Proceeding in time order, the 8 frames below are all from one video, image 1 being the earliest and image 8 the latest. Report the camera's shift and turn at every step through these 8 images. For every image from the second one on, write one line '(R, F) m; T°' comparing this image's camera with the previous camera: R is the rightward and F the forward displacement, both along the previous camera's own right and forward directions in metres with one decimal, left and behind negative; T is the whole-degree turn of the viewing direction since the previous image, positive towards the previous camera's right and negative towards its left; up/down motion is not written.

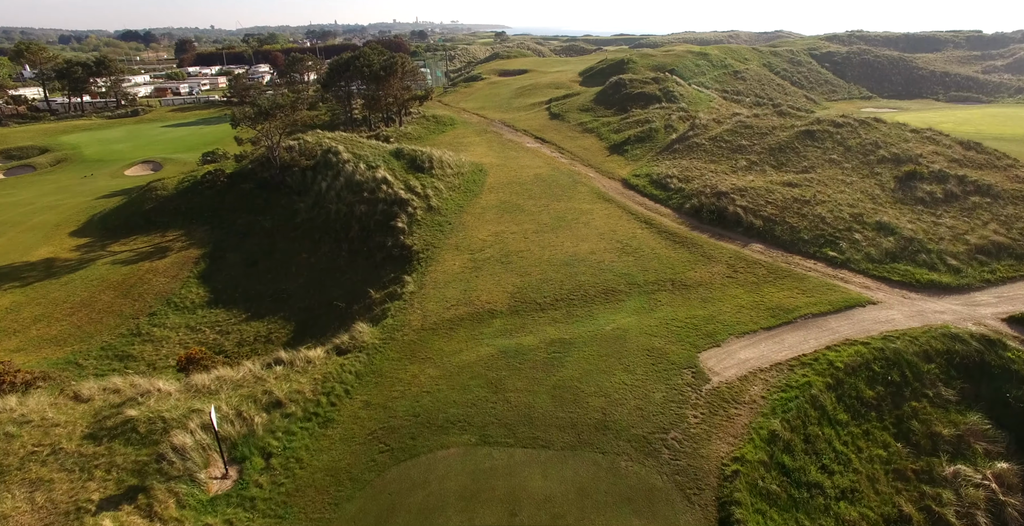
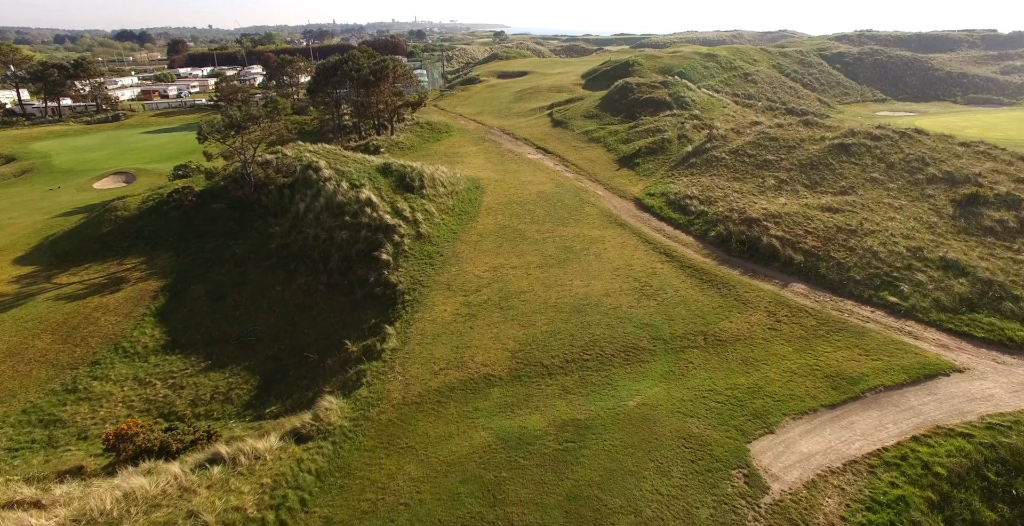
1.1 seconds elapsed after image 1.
(-0.1, +4.1) m; 0°
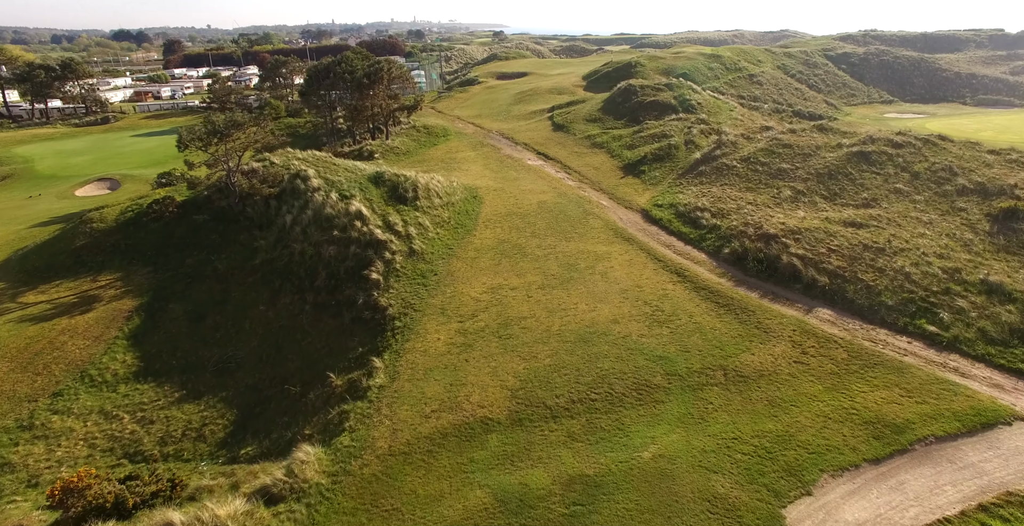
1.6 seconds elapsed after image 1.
(0.0, +2.0) m; 0°
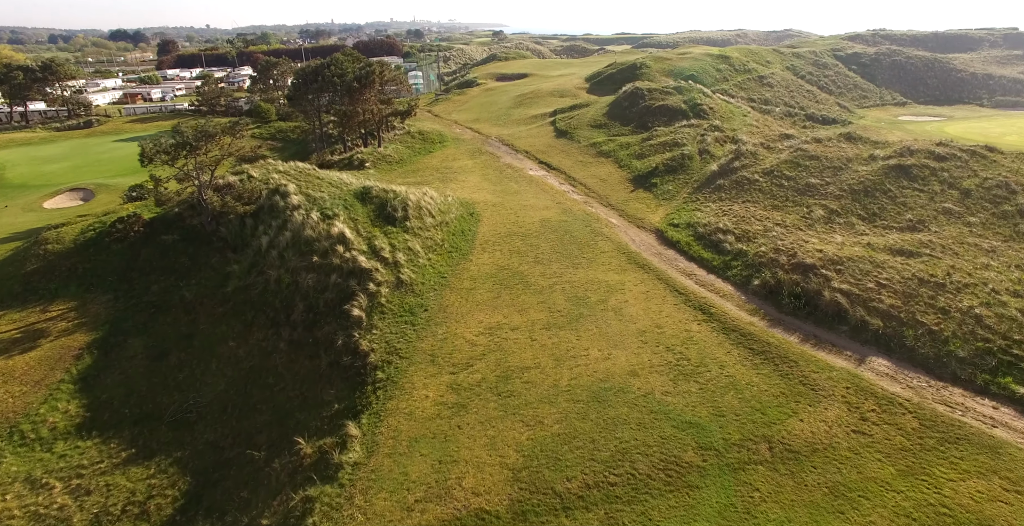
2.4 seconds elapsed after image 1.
(0.0, +3.3) m; 0°
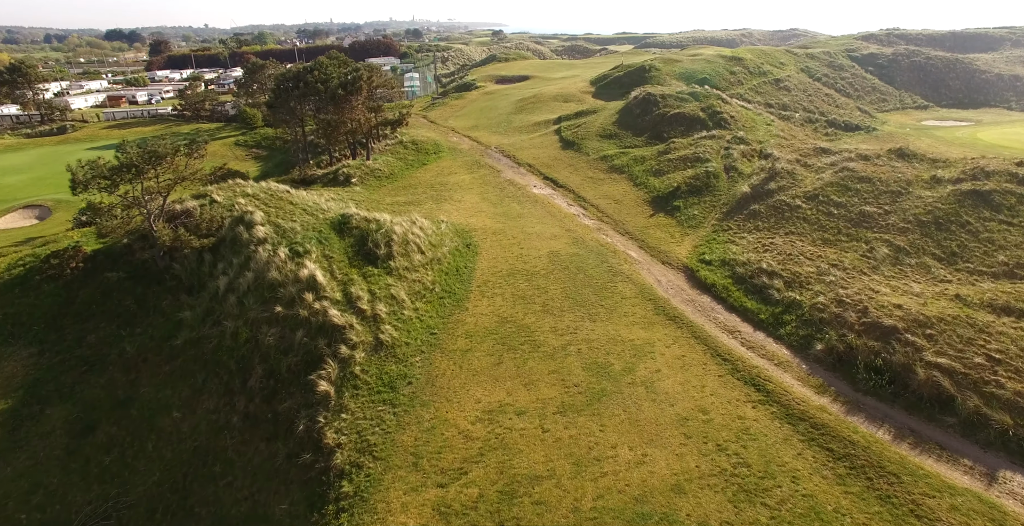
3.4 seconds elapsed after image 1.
(-0.2, +4.7) m; 0°
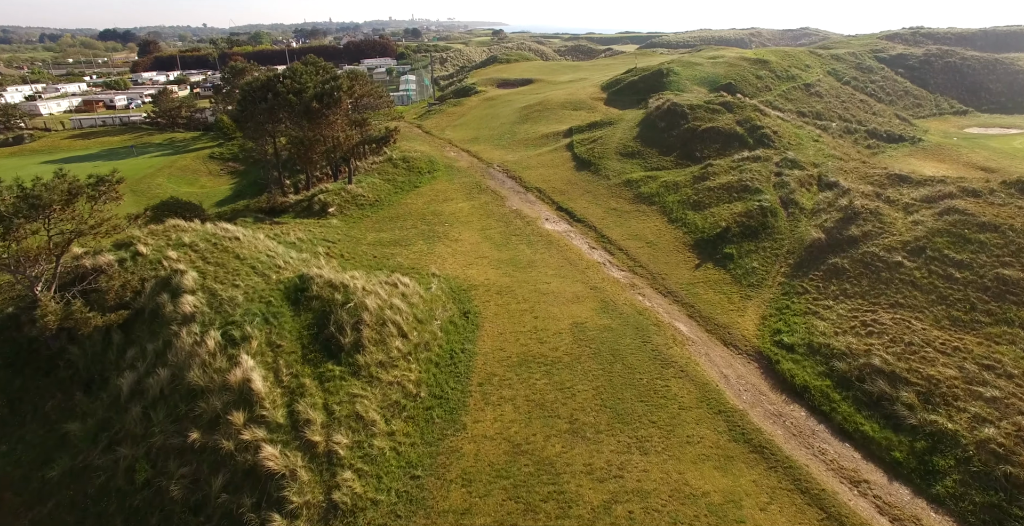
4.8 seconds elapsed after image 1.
(-0.4, +6.9) m; 0°
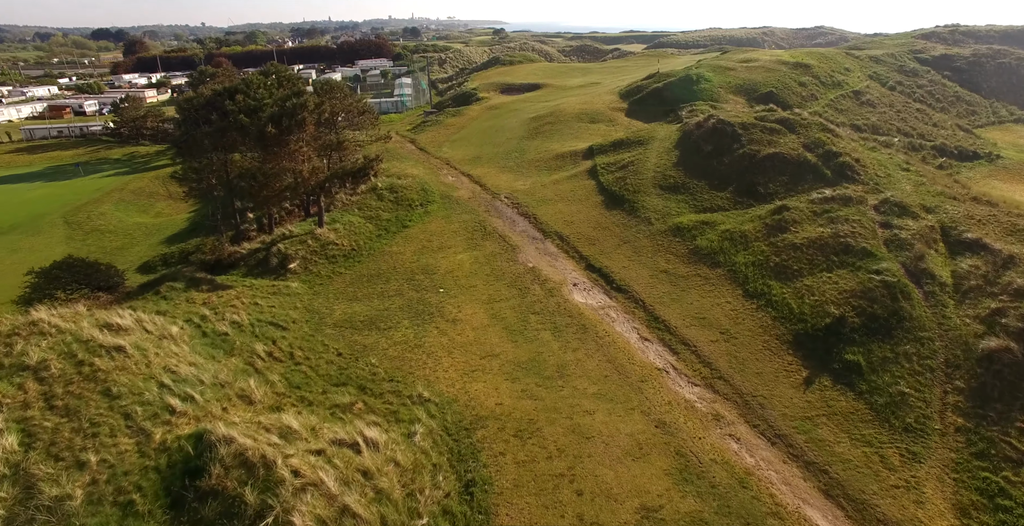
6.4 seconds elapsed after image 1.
(-0.7, +8.6) m; 0°
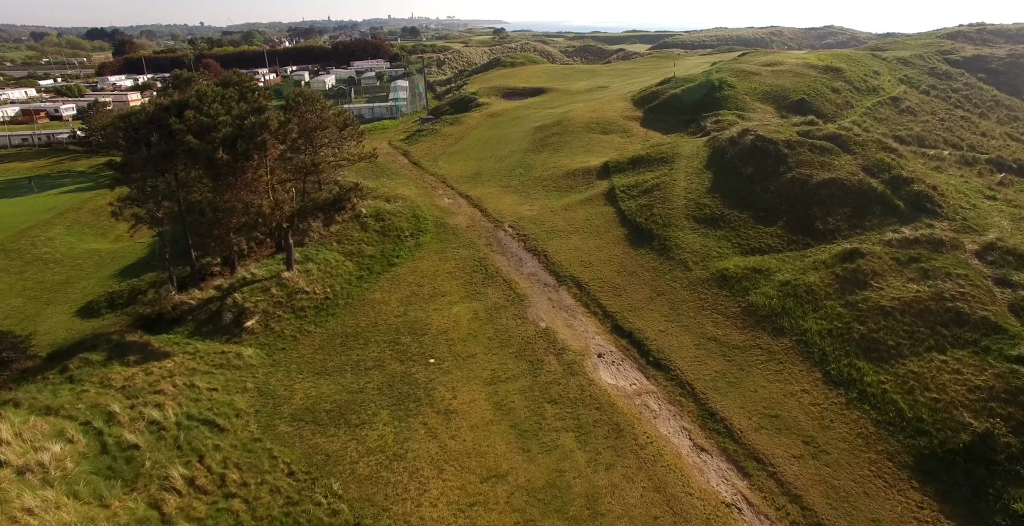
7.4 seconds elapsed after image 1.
(-0.3, +5.5) m; 0°
